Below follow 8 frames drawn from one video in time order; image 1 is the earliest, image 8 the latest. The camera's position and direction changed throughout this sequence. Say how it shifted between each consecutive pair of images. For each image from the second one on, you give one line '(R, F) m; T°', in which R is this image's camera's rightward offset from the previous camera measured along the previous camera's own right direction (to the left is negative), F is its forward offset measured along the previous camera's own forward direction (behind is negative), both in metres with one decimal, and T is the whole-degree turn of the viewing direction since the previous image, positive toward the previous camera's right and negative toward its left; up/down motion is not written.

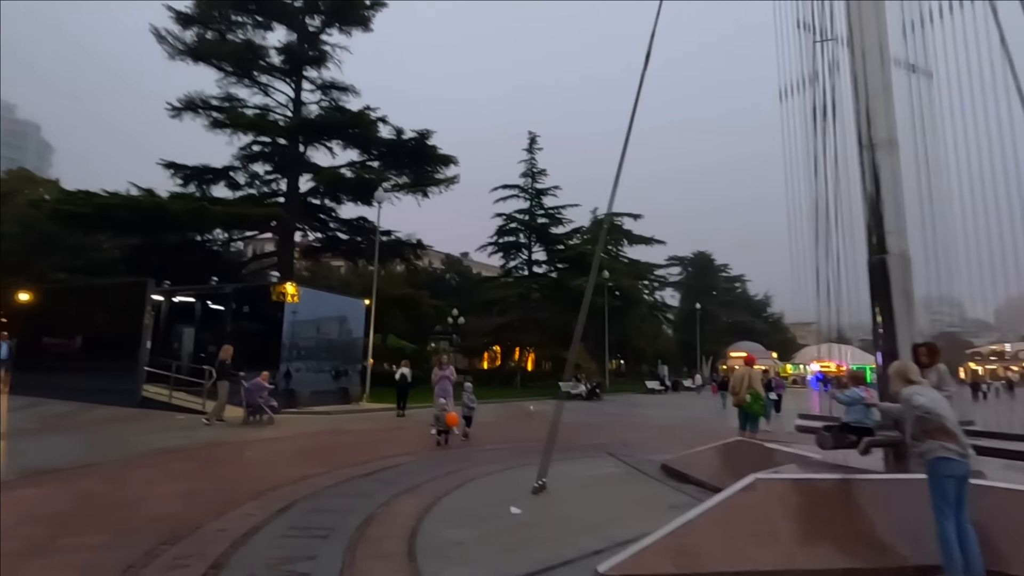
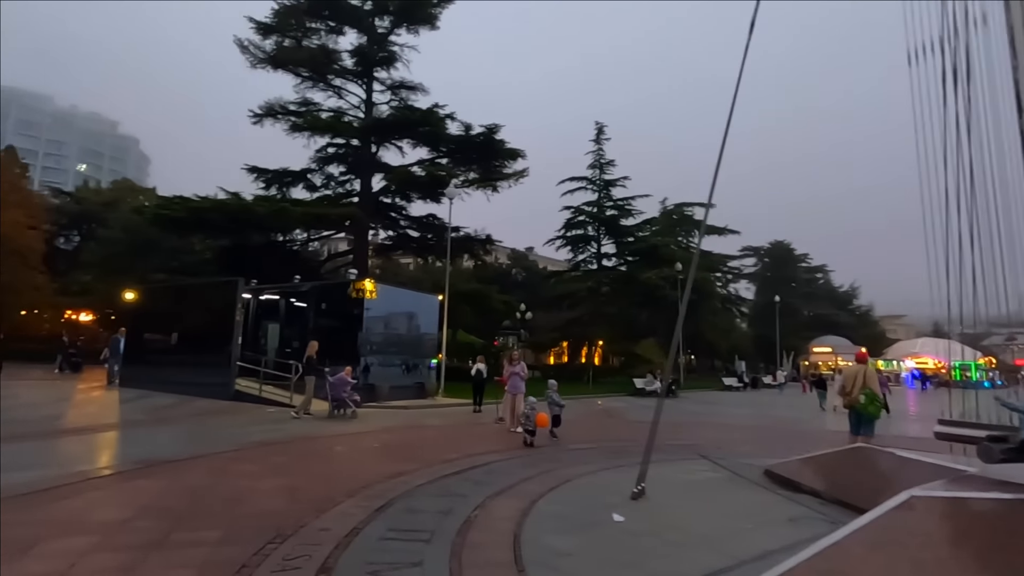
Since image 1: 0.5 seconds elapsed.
(-0.5, +0.4) m; -7°
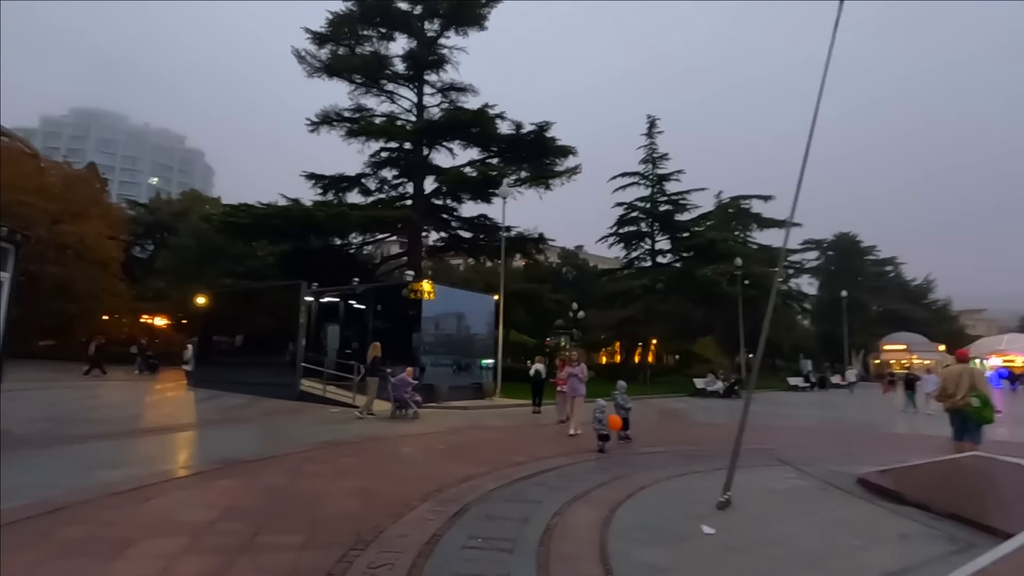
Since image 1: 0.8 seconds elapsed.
(-0.3, +0.3) m; -5°
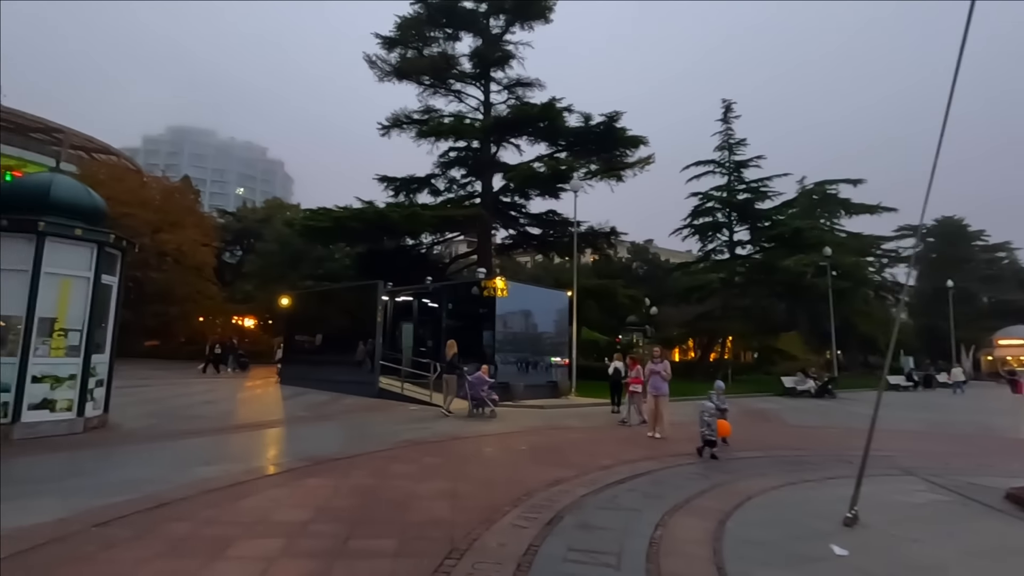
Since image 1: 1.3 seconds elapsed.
(-0.3, +0.4) m; -7°
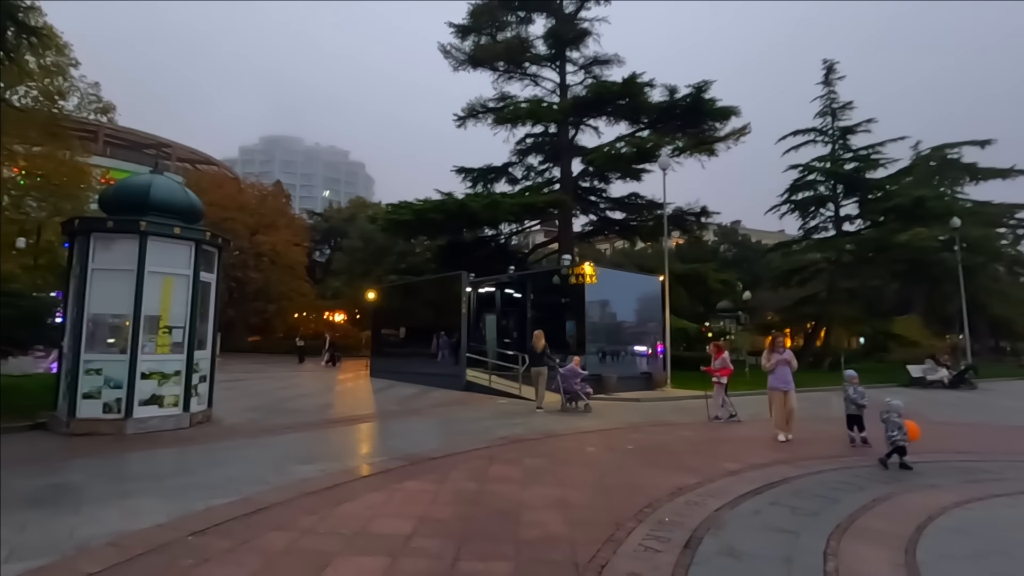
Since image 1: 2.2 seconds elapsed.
(-0.4, +0.9) m; -8°
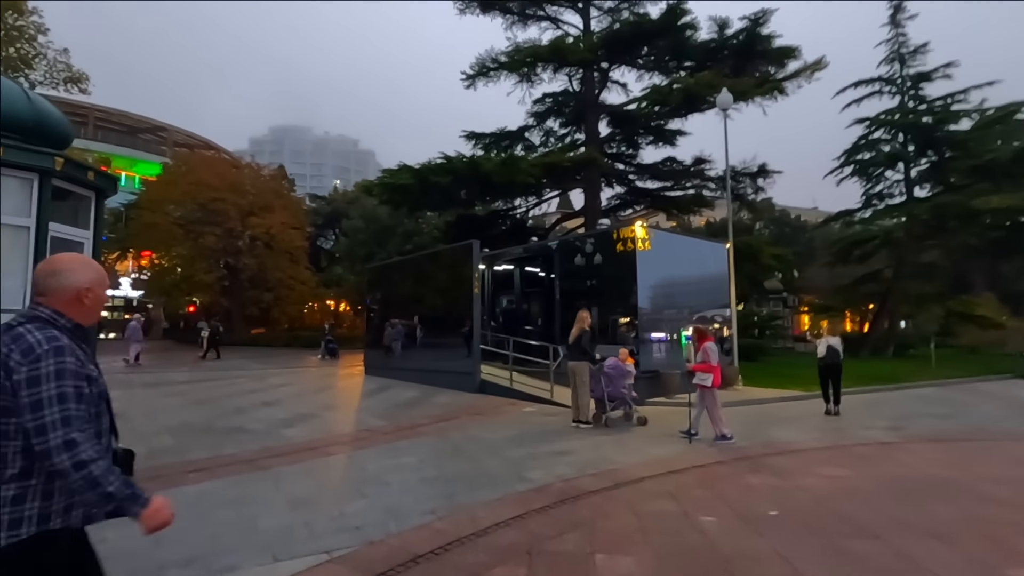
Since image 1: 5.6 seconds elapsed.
(-0.3, +4.3) m; -1°
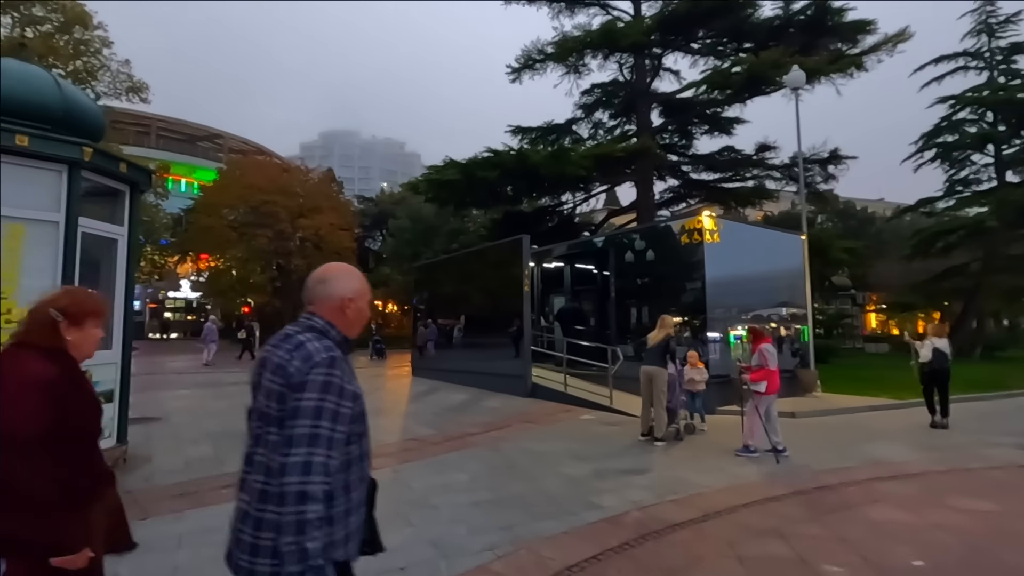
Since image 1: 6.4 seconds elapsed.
(-0.2, +0.9) m; -5°
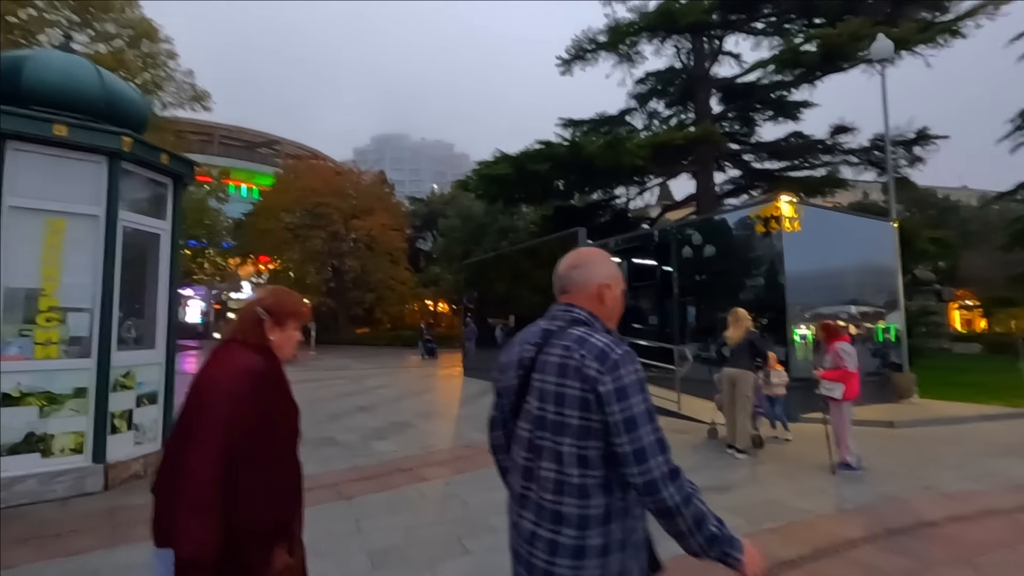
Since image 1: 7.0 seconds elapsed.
(-0.2, +0.7) m; -5°
